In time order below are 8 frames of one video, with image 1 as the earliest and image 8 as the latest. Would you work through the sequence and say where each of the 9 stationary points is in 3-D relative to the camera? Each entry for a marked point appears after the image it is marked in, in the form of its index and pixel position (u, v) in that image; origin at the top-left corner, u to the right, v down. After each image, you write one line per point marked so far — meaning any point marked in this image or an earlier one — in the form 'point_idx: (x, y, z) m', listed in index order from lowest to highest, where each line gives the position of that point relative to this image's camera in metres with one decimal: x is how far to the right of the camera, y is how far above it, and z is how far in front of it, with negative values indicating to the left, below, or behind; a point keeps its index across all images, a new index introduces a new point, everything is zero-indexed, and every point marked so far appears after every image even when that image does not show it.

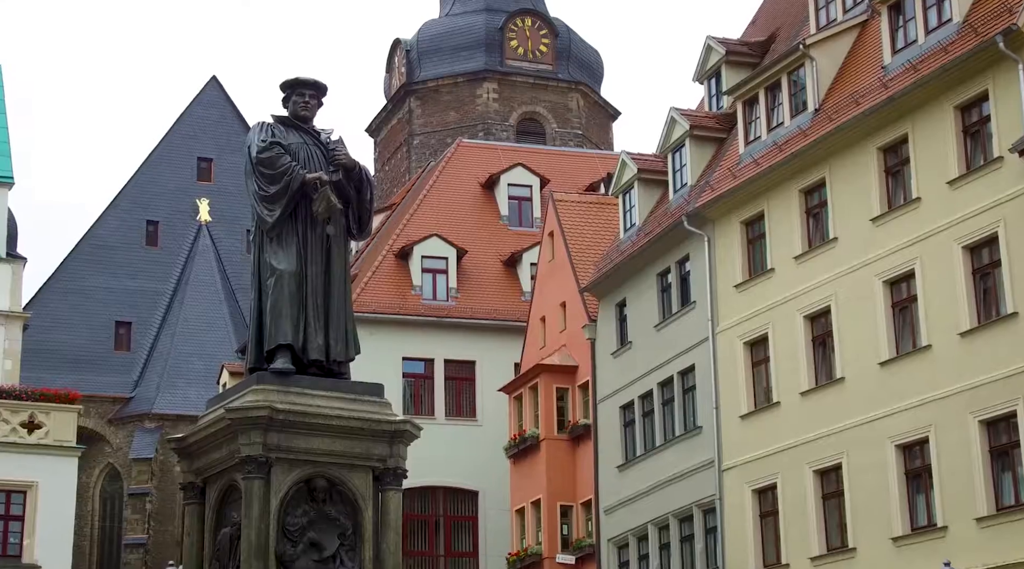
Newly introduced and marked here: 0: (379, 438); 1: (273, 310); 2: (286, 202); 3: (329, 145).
0: (-0.8, -0.9, +9.4) m
1: (-1.4, -0.1, +9.6) m
2: (-1.4, +0.5, +9.6) m
3: (-1.2, +0.9, +10.1) m
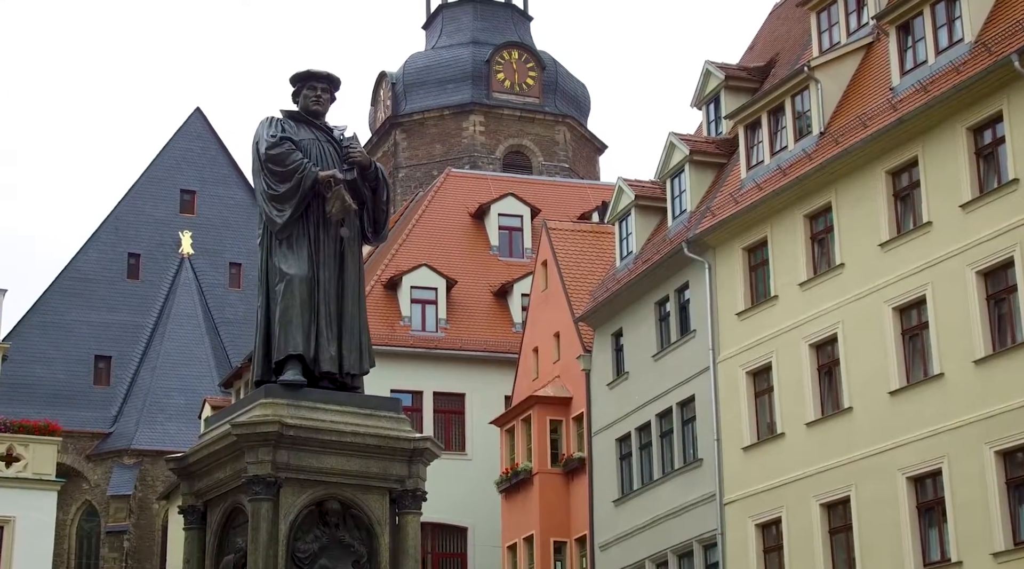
0: (-0.6, -0.9, +8.6) m
1: (-1.3, -0.2, +8.8) m
2: (-1.2, +0.5, +8.9) m
3: (-1.0, +0.8, +9.3) m
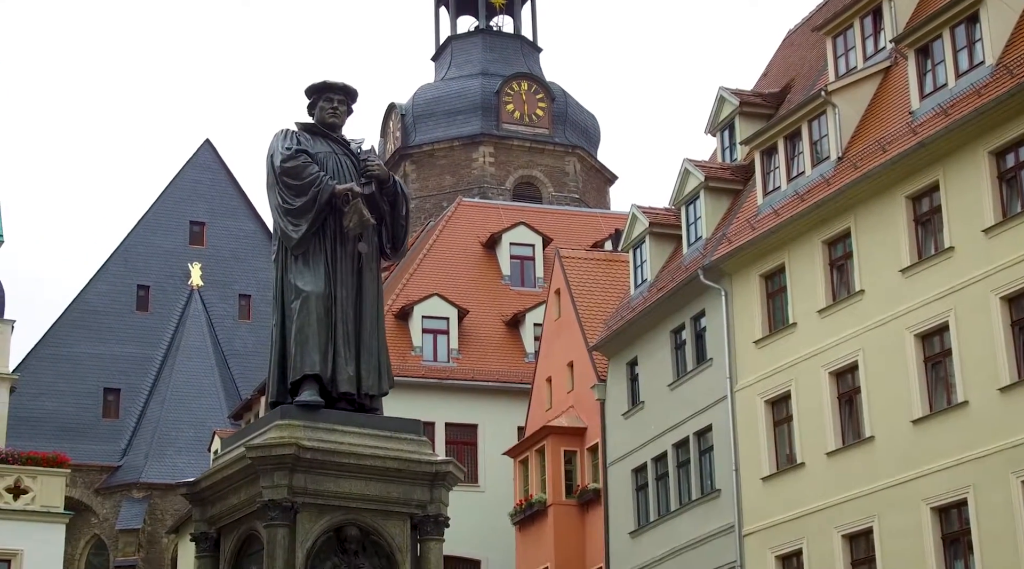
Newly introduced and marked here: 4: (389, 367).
0: (-0.5, -1.0, +8.2) m
1: (-1.1, -0.3, +8.5) m
2: (-1.1, +0.4, +8.5) m
3: (-0.9, +0.7, +9.0) m
4: (-0.7, -0.5, +8.7) m
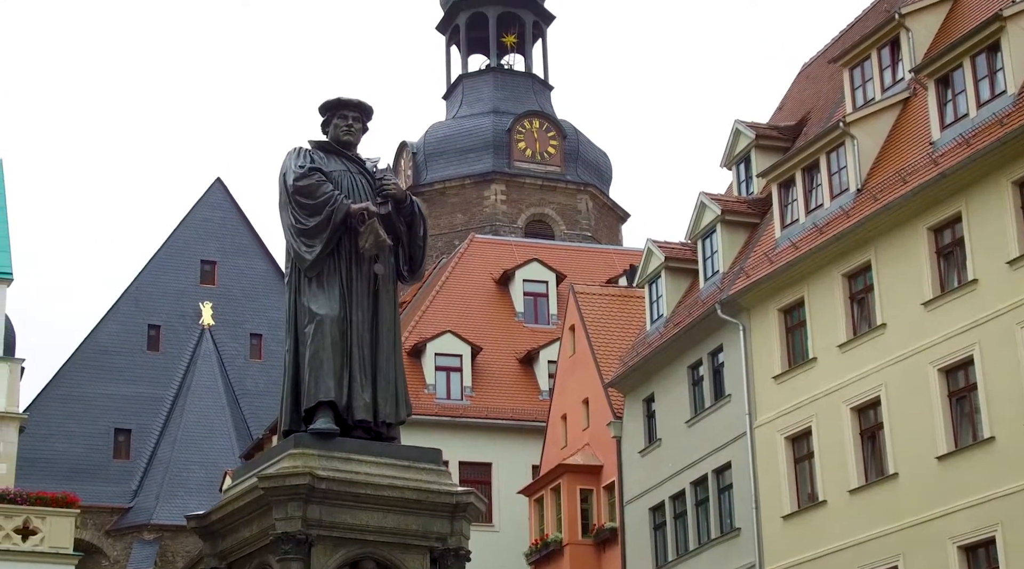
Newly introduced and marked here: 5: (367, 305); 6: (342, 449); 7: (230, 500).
0: (-0.4, -1.1, +7.8) m
1: (-1.0, -0.4, +8.1) m
2: (-1.0, +0.3, +8.2) m
3: (-0.7, +0.6, +8.7) m
4: (-0.6, -0.6, +8.3) m
5: (-0.8, -0.1, +8.3) m
6: (-0.8, -0.8, +7.8) m
7: (-1.4, -1.1, +7.9) m
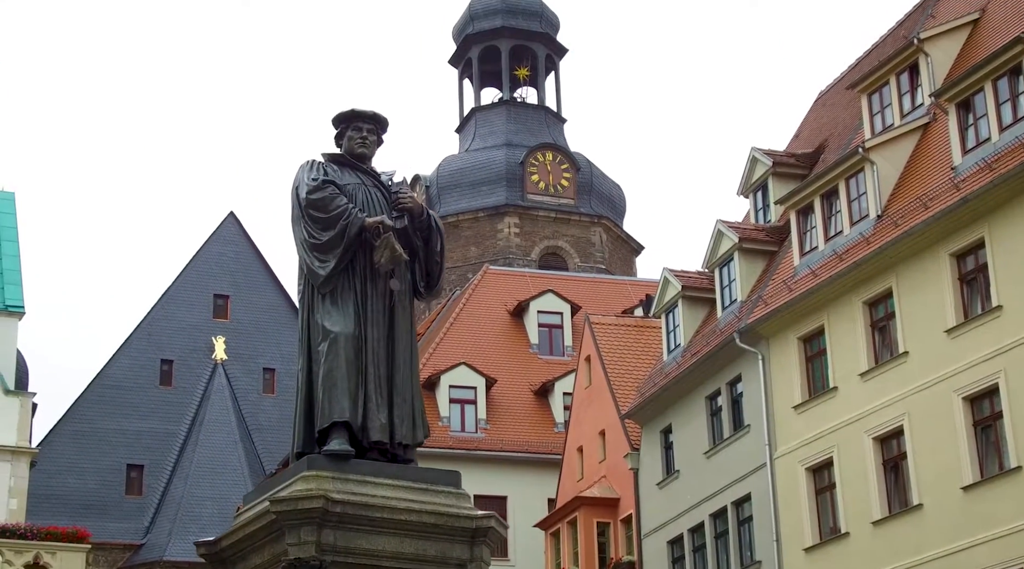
0: (-0.3, -1.2, +7.5) m
1: (-0.9, -0.5, +7.8) m
2: (-0.8, +0.2, +7.9) m
3: (-0.6, +0.5, +8.4) m
4: (-0.4, -0.7, +8.0) m
5: (-0.7, -0.2, +8.0) m
6: (-0.7, -0.9, +7.5) m
7: (-1.3, -1.1, +7.5) m
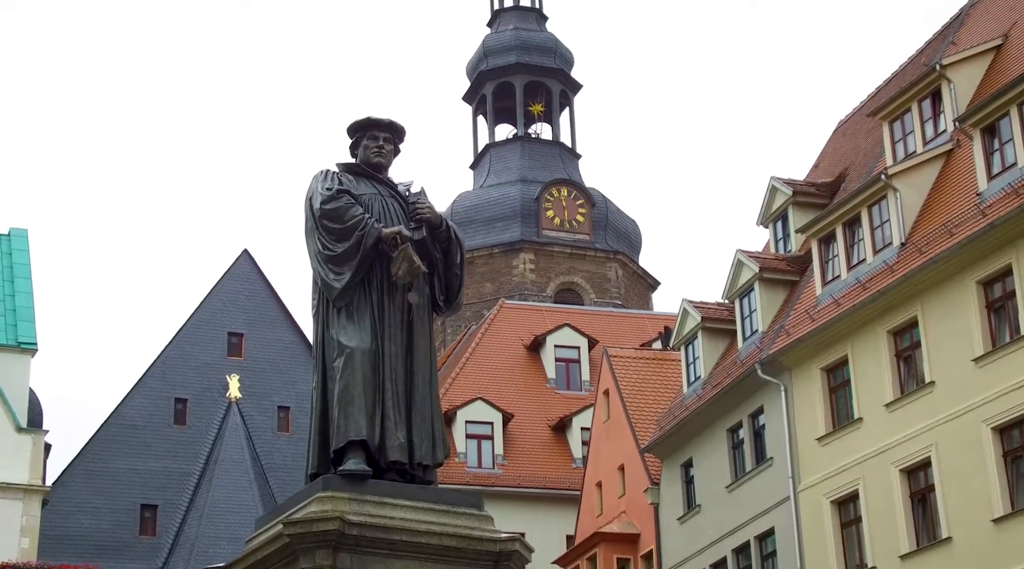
0: (-0.1, -1.3, +7.1) m
1: (-0.8, -0.5, +7.4) m
2: (-0.7, +0.1, +7.5) m
3: (-0.5, +0.4, +8.0) m
4: (-0.3, -0.7, +7.6) m
5: (-0.5, -0.3, +7.6) m
6: (-0.6, -0.9, +7.1) m
7: (-1.2, -1.2, +7.1) m
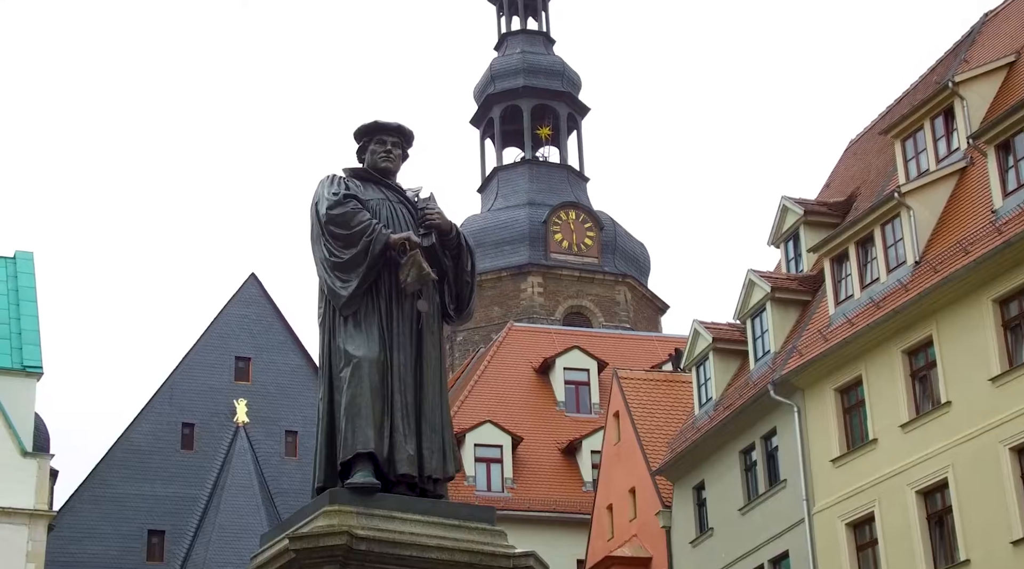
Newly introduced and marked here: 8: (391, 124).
0: (-0.1, -1.3, +6.8) m
1: (-0.7, -0.6, +7.1) m
2: (-0.7, +0.1, +7.2) m
3: (-0.5, +0.4, +7.7) m
4: (-0.3, -0.8, +7.3) m
5: (-0.5, -0.3, +7.4) m
6: (-0.6, -1.0, +6.8) m
7: (-1.1, -1.2, +6.8) m
8: (-0.6, +0.8, +7.8) m
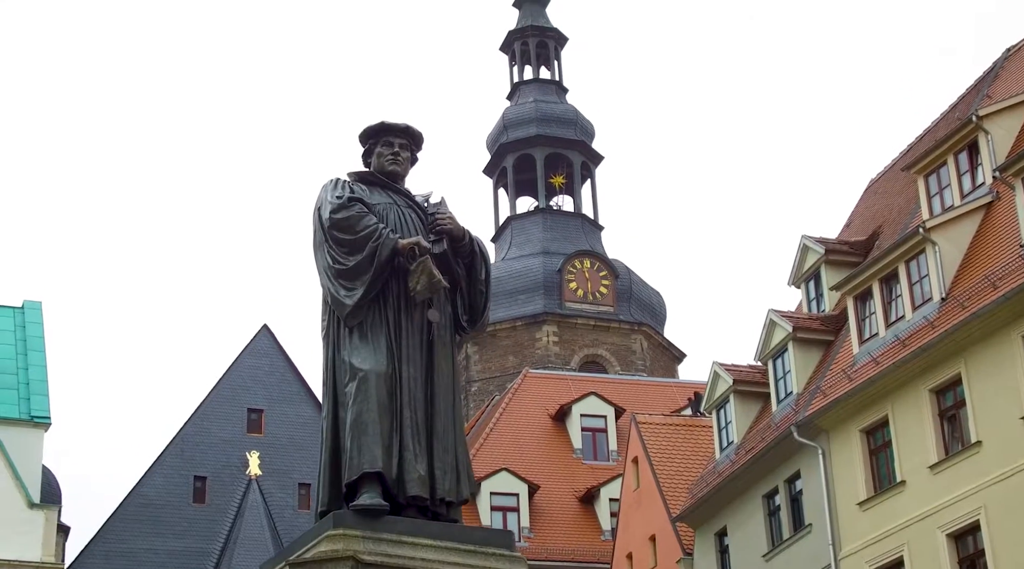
0: (0.0, -1.3, +6.2) m
1: (-0.7, -0.6, +6.5) m
2: (-0.6, 0.0, +6.7) m
3: (-0.4, +0.3, +7.2) m
4: (-0.2, -0.8, +6.7) m
5: (-0.4, -0.3, +6.8) m
6: (-0.5, -1.0, +6.2) m
7: (-1.0, -1.3, +6.2) m
8: (-0.5, +0.7, +7.2) m
